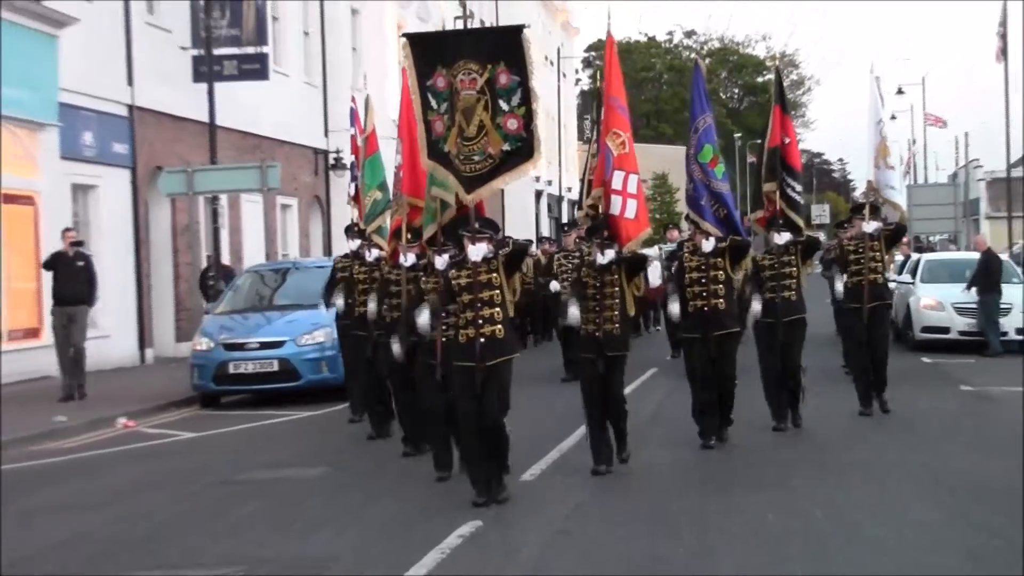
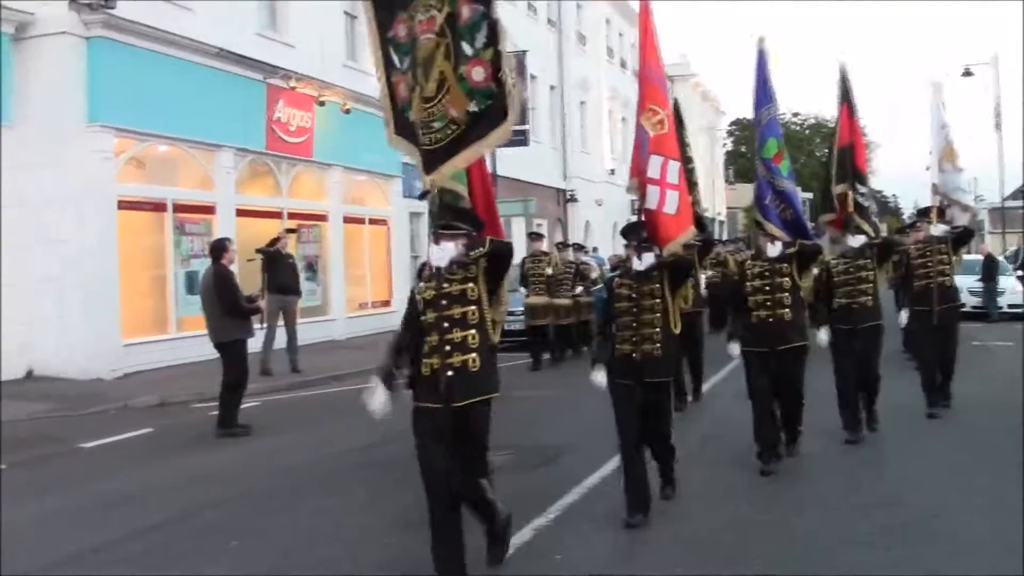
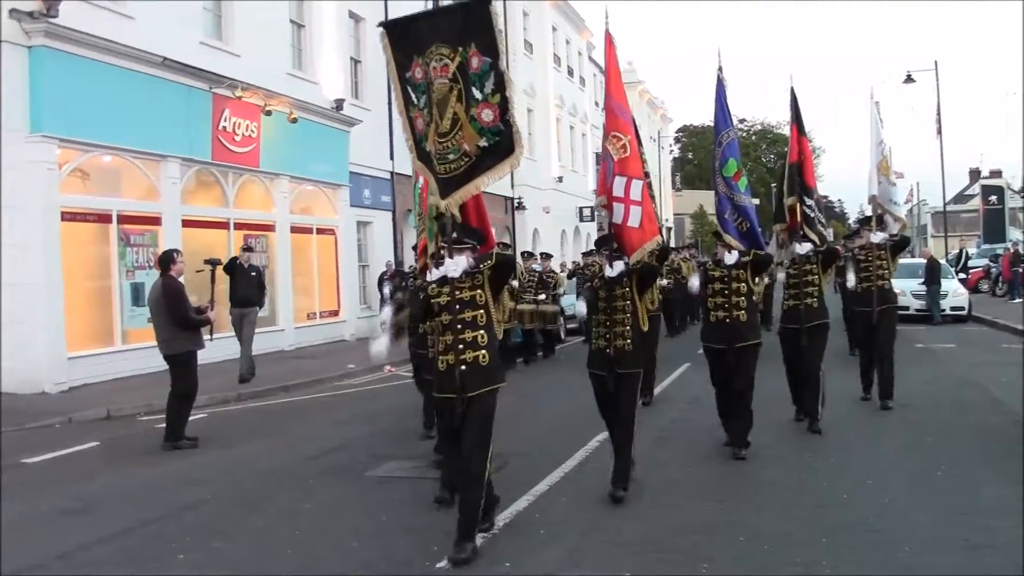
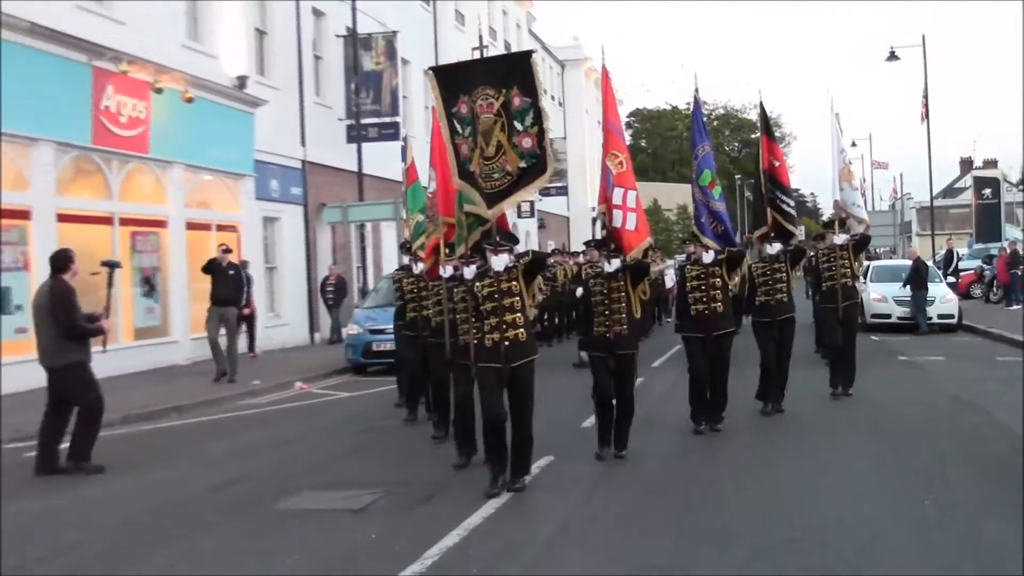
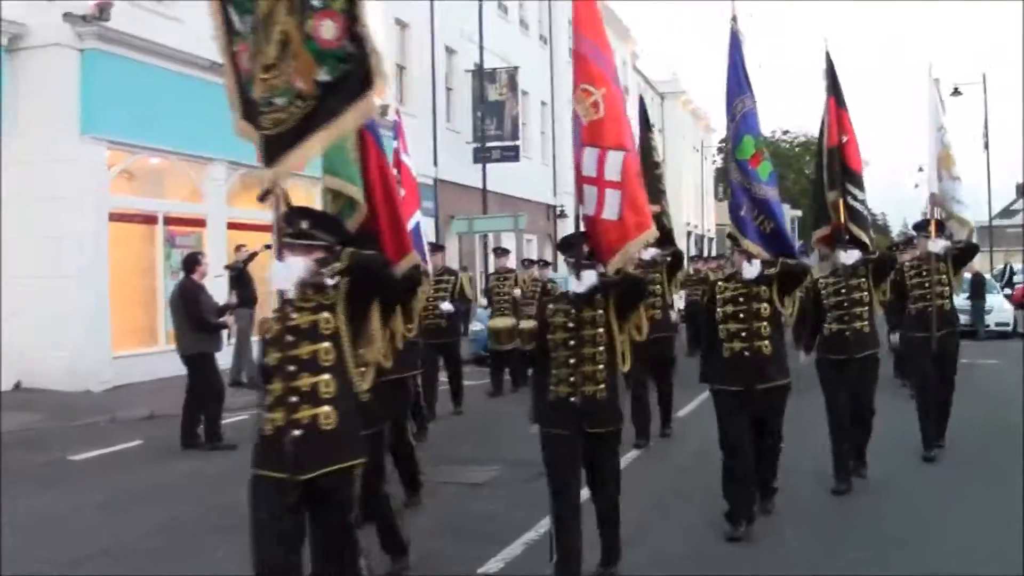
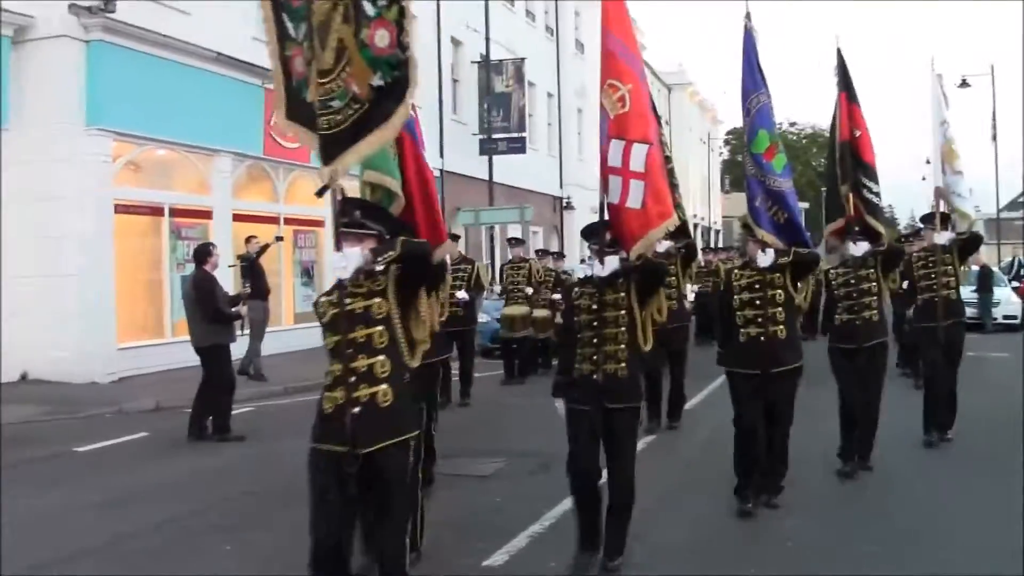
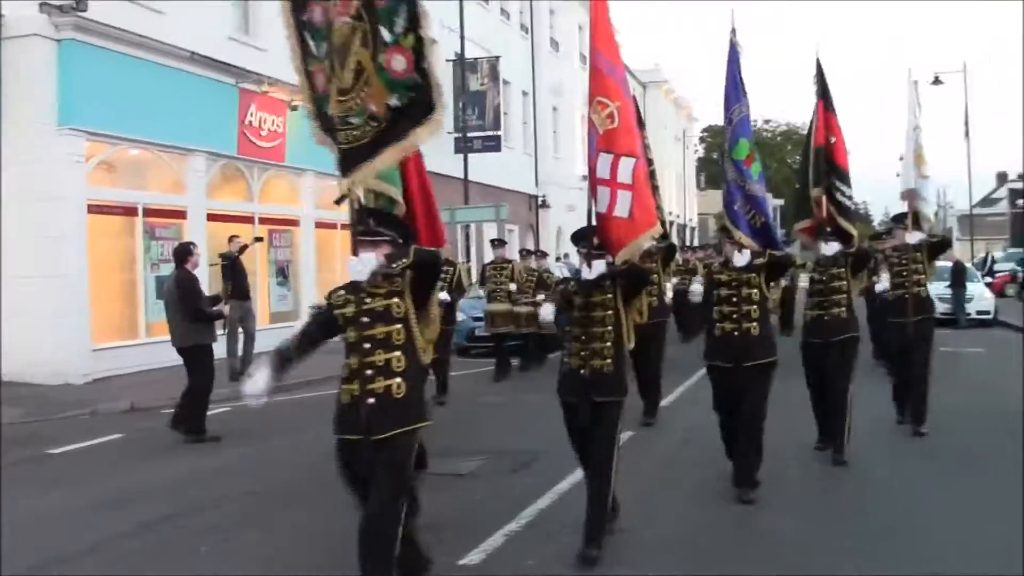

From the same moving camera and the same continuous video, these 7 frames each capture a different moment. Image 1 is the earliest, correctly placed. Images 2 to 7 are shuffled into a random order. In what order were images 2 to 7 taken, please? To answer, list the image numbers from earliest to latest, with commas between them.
4, 3, 2, 7, 6, 5
